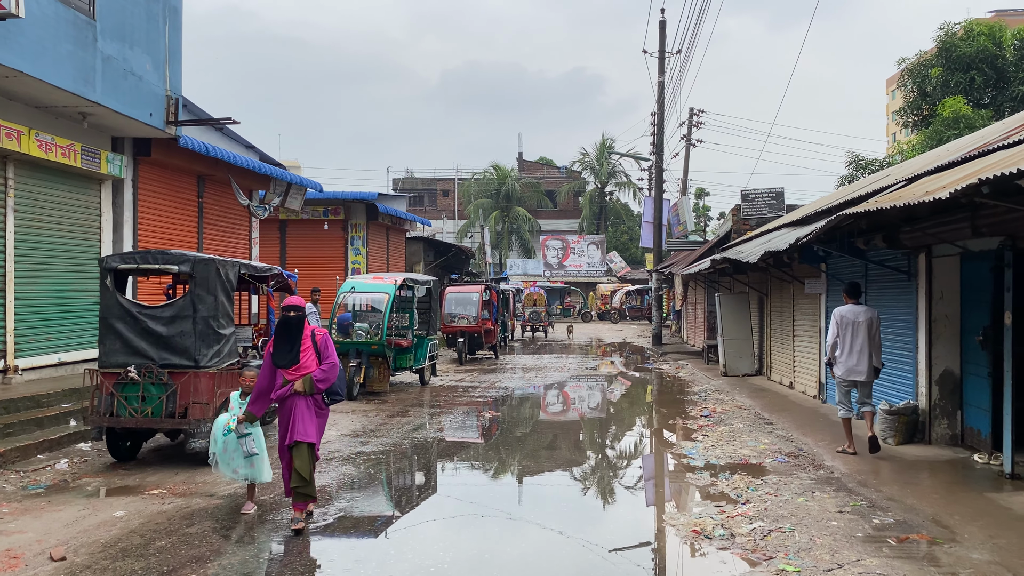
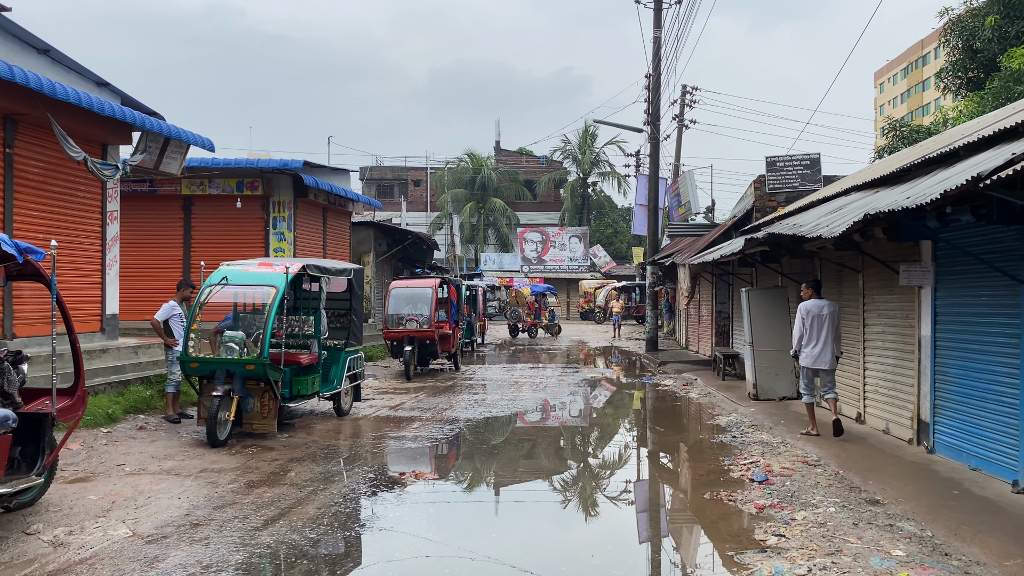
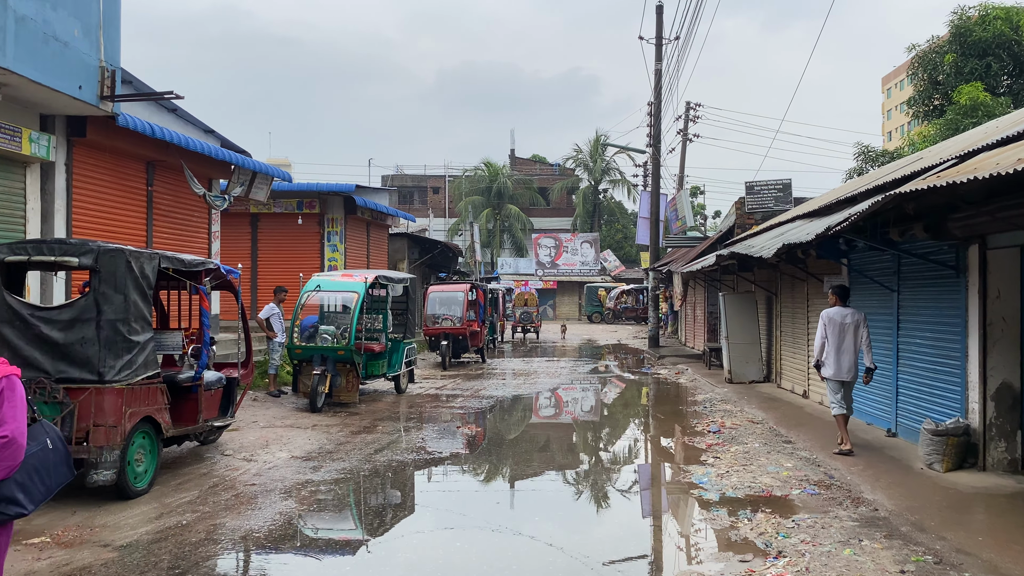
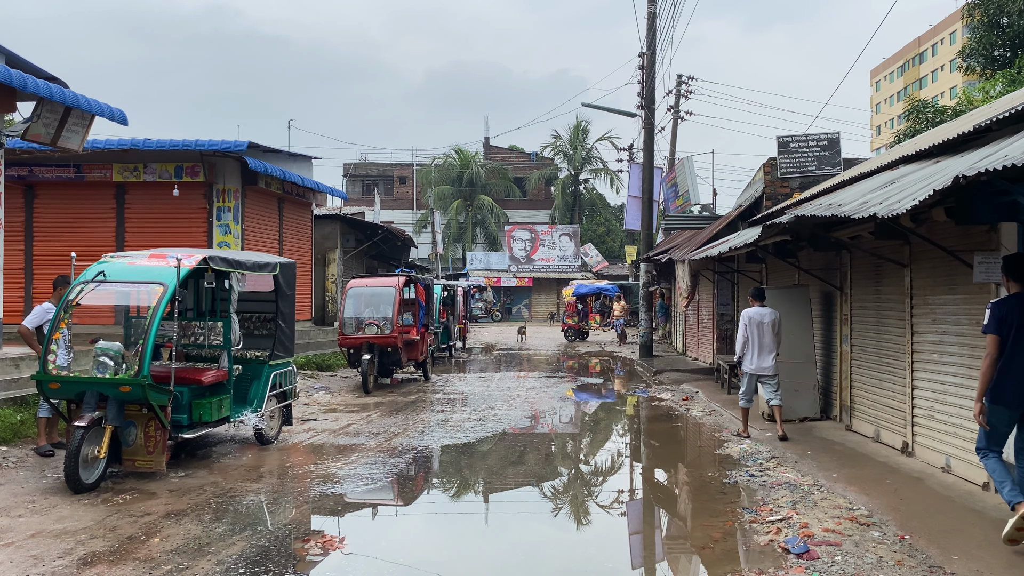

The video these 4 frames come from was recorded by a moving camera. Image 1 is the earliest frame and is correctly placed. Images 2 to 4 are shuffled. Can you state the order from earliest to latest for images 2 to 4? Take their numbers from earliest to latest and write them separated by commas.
3, 2, 4
